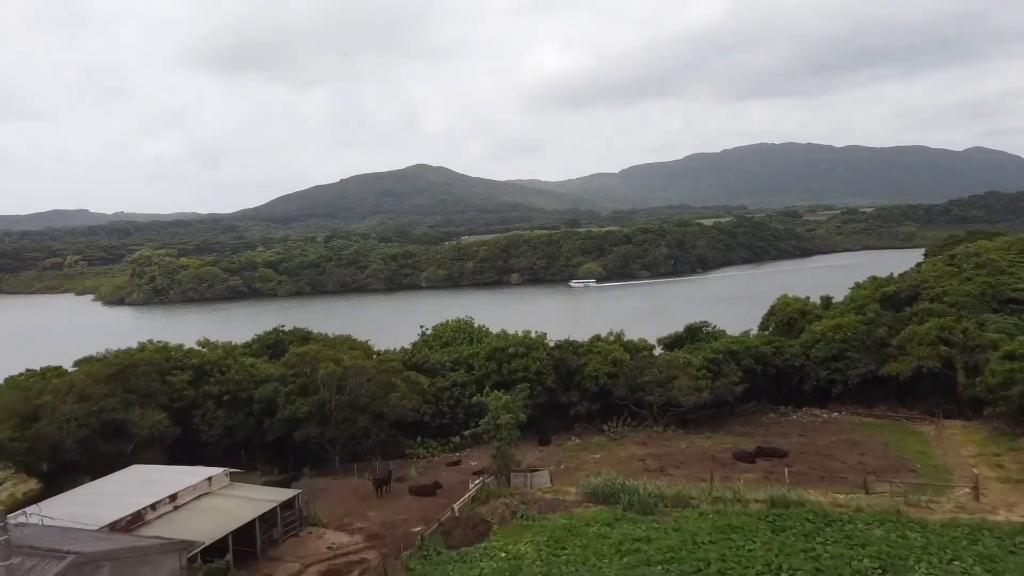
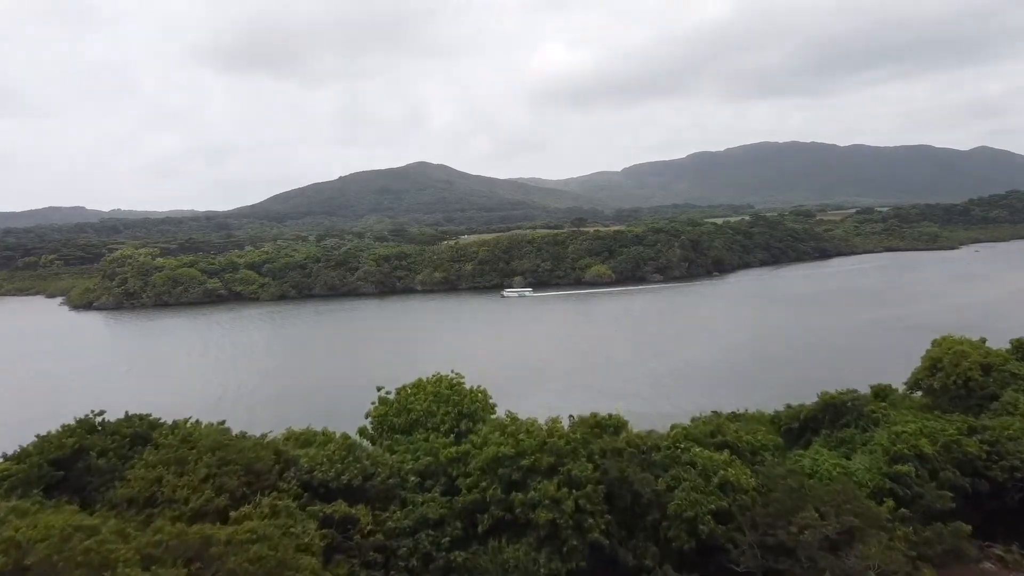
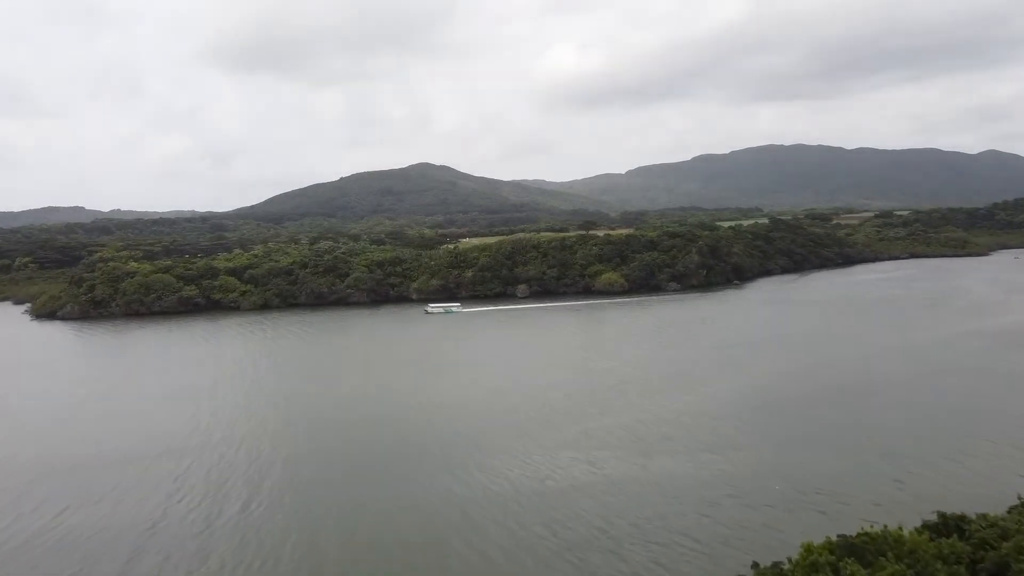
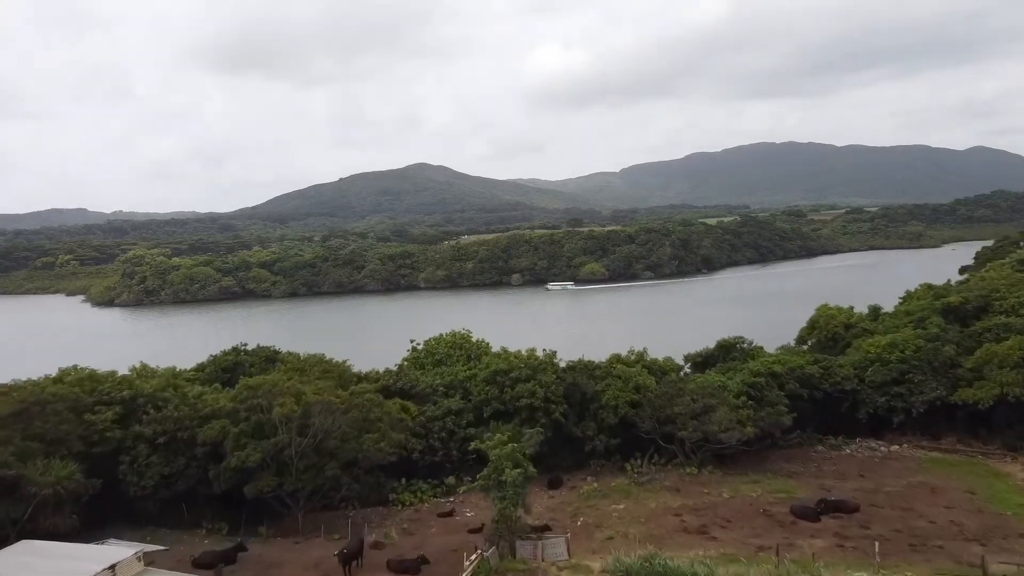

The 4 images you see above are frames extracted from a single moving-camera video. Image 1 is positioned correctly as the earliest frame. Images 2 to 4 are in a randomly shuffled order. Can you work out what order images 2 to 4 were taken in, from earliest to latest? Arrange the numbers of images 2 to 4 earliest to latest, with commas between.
4, 2, 3
